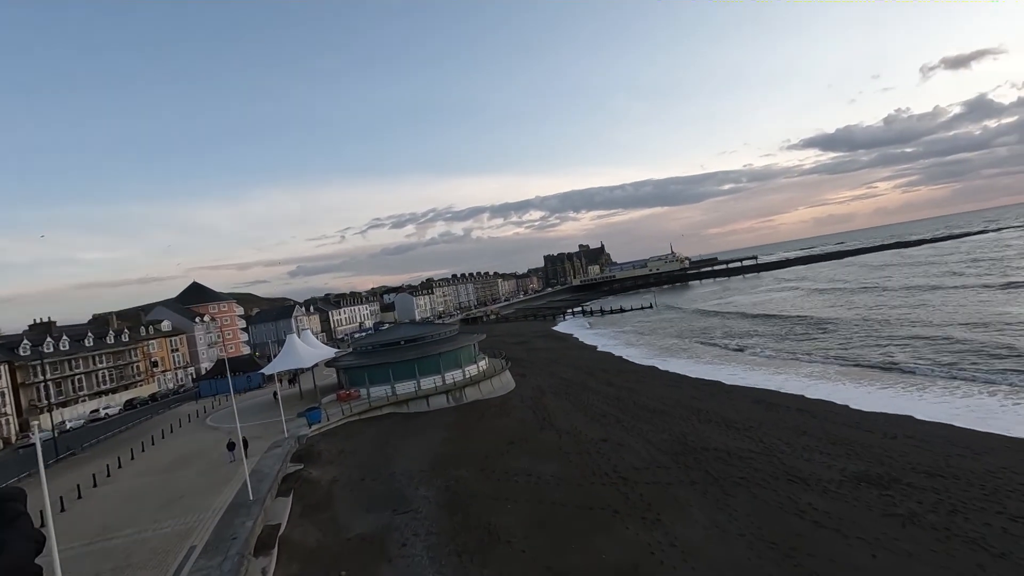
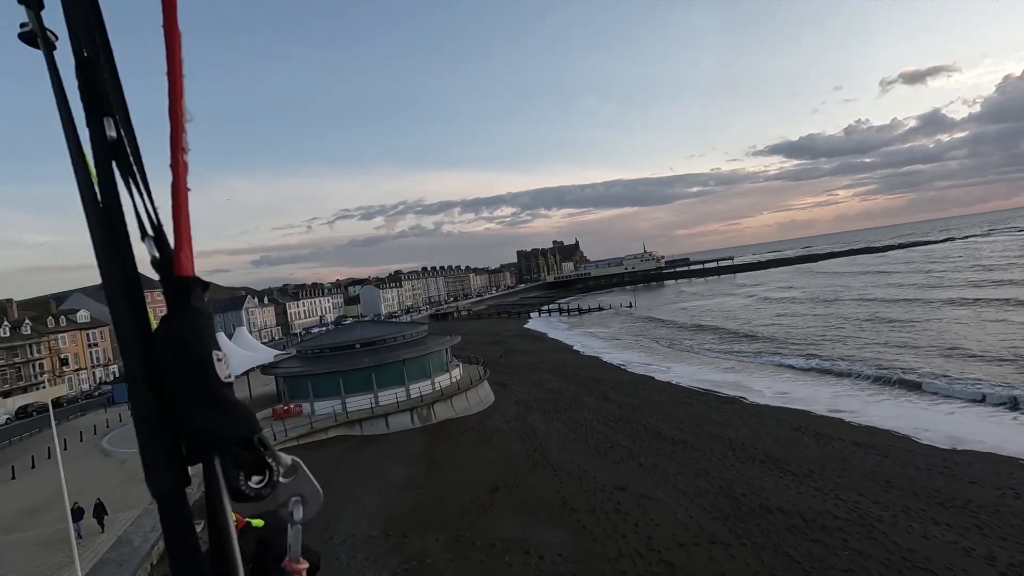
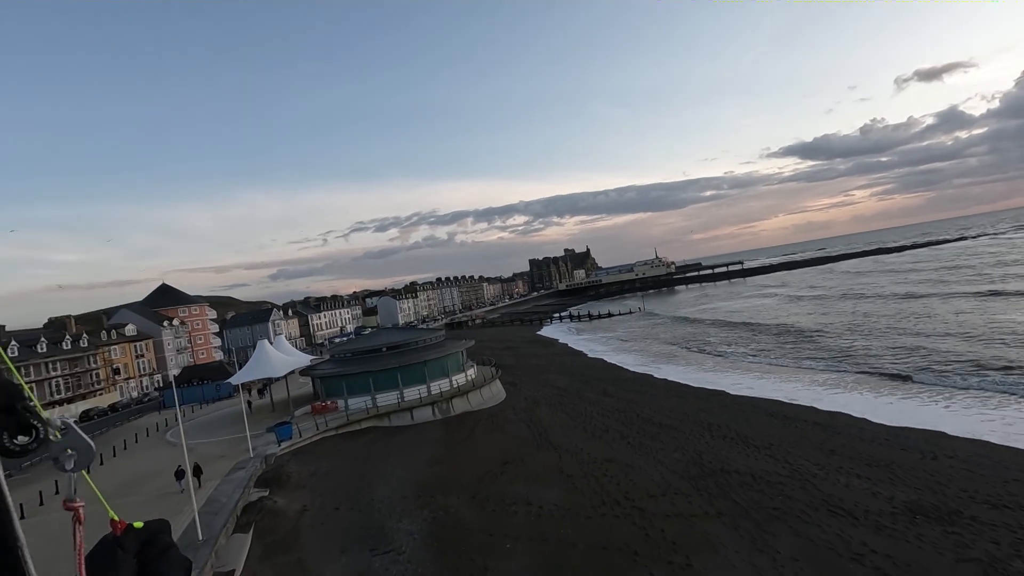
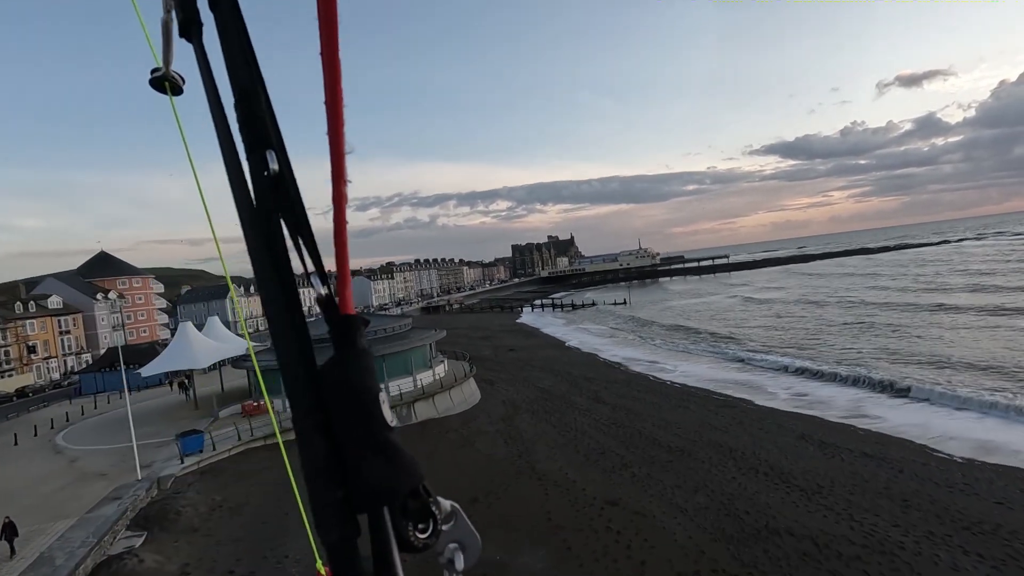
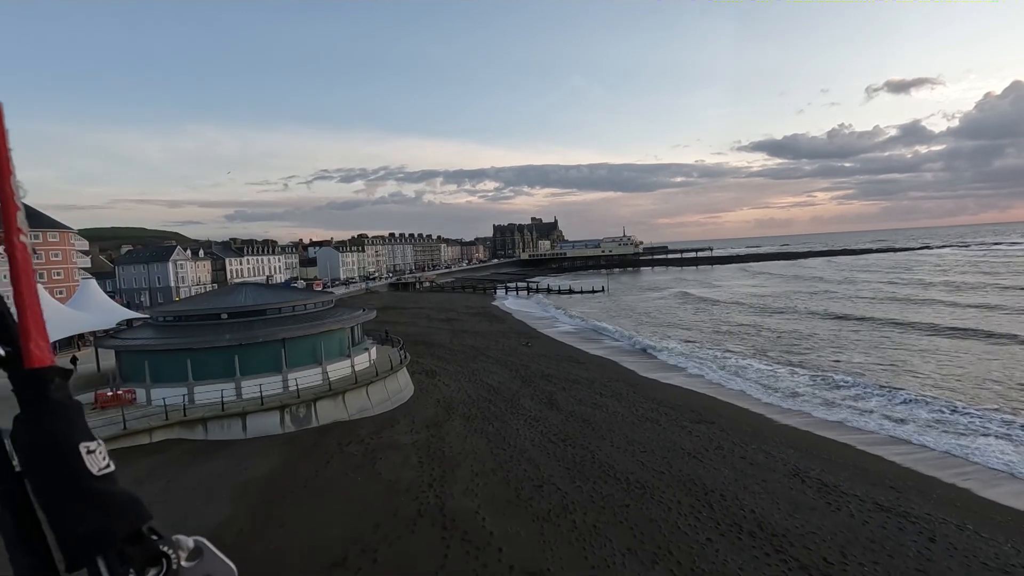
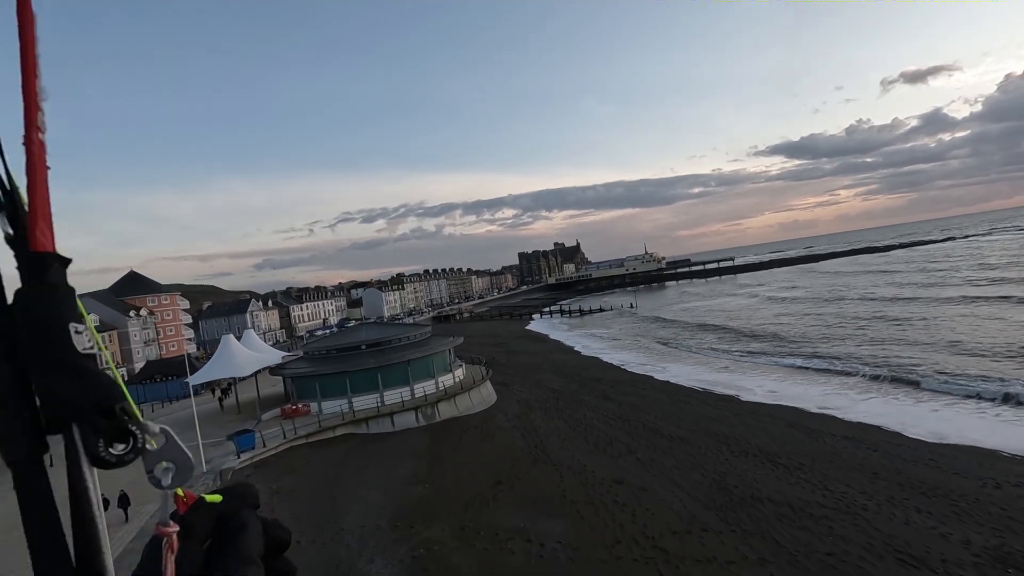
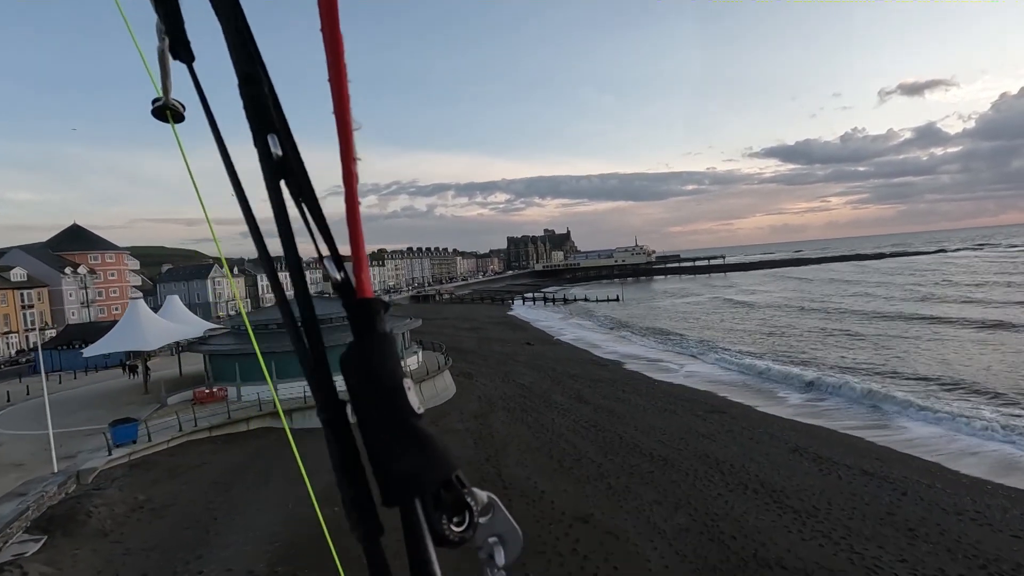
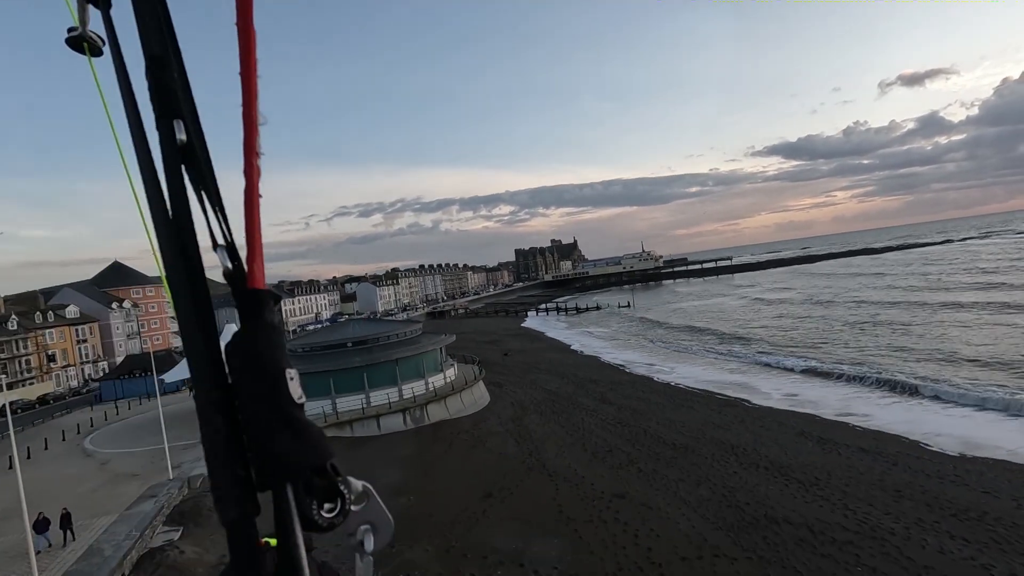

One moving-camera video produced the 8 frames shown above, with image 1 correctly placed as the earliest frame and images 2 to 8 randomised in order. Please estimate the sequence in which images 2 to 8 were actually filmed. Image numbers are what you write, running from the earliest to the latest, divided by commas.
3, 6, 2, 8, 4, 7, 5
